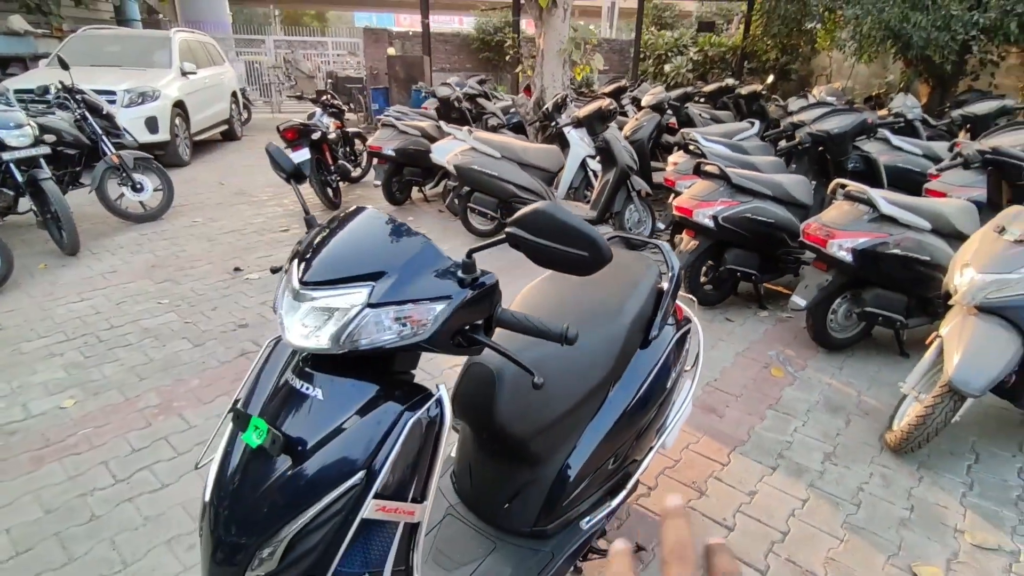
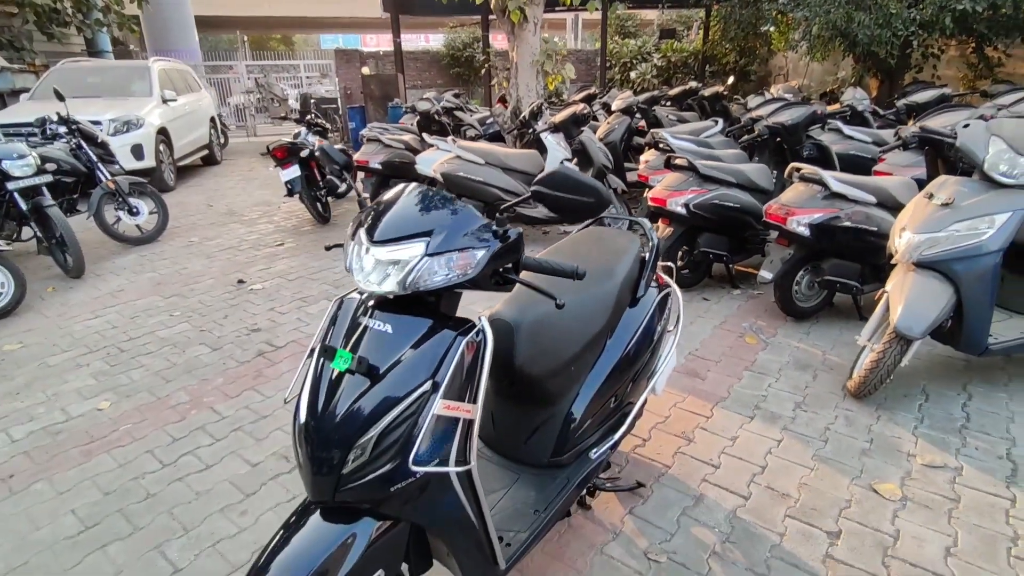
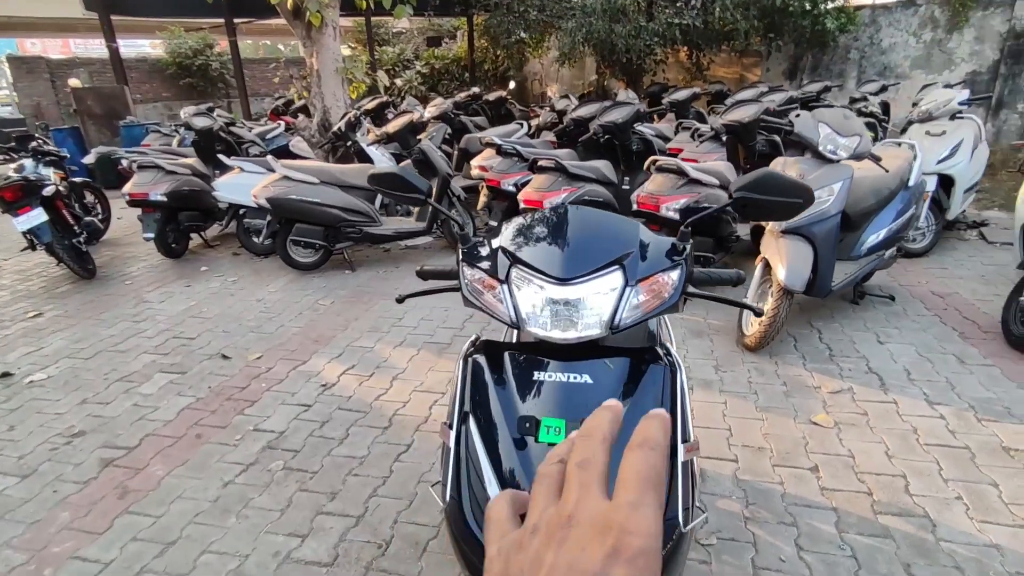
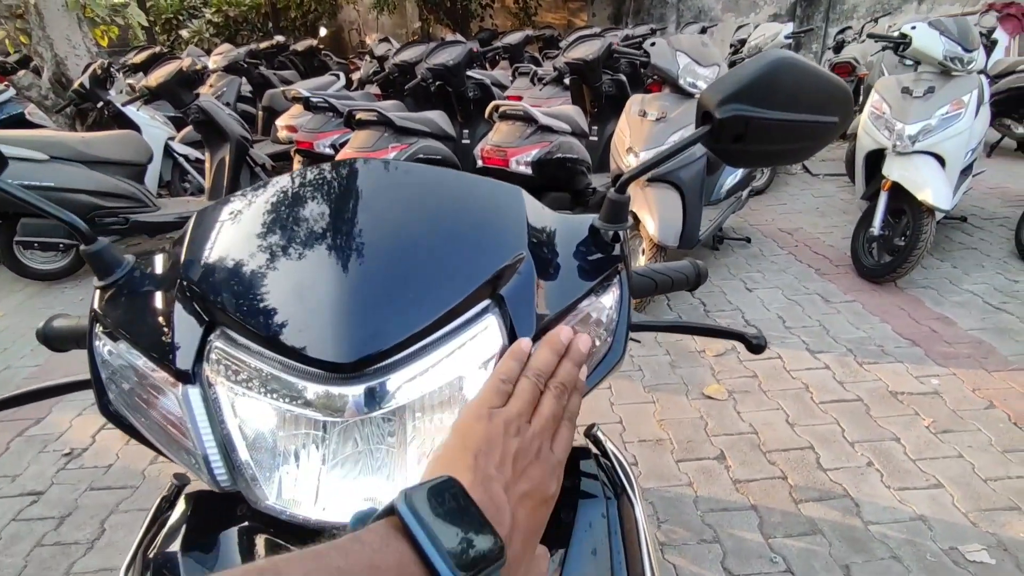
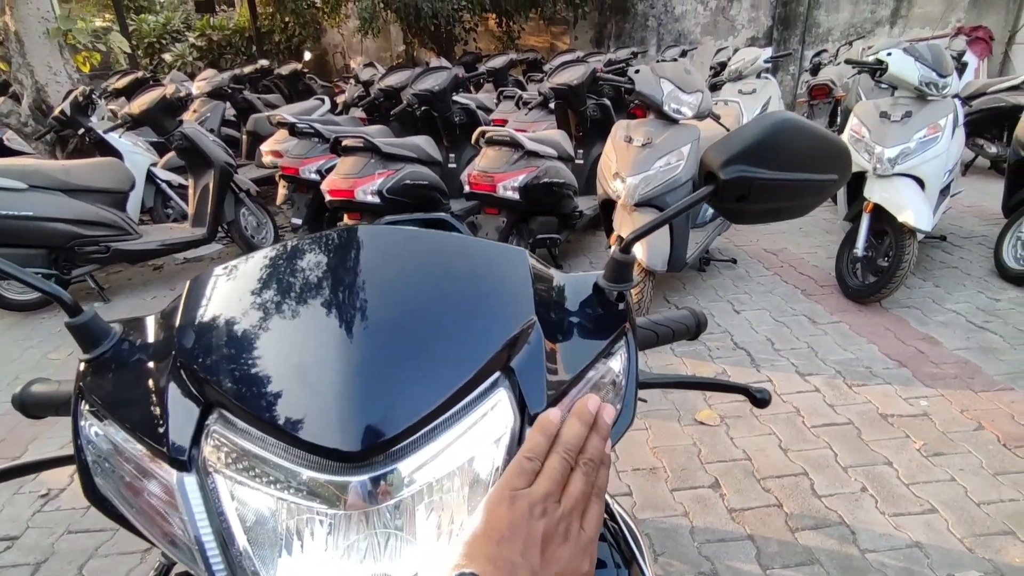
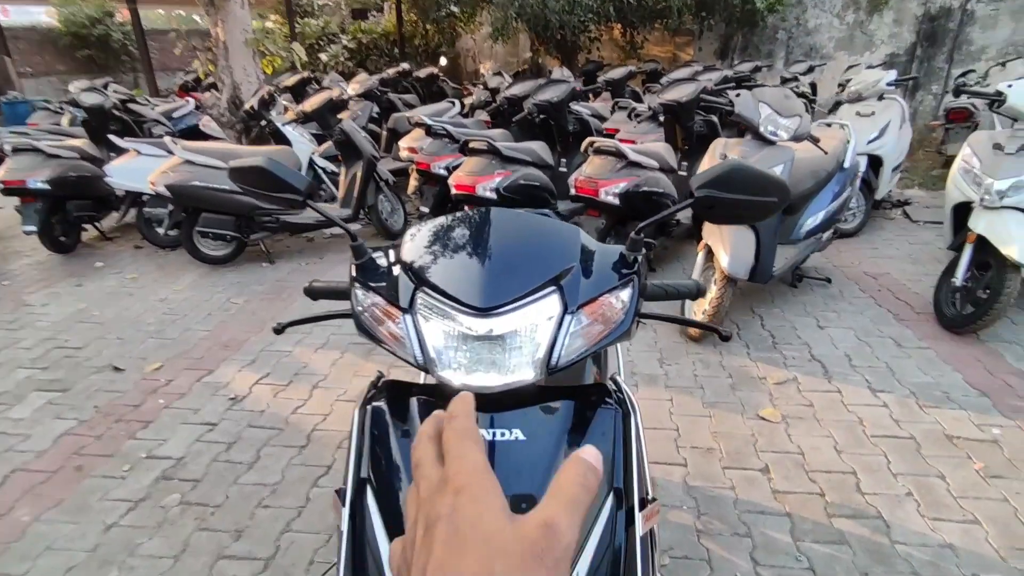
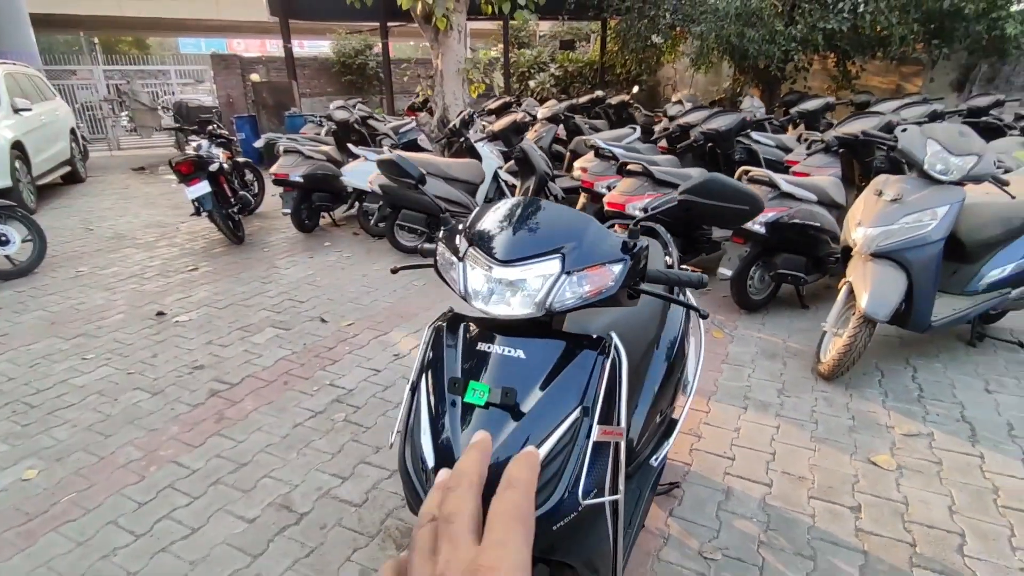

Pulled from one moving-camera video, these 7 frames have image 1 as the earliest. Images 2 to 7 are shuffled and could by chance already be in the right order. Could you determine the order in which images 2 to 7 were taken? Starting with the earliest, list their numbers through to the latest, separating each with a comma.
2, 7, 3, 6, 4, 5
